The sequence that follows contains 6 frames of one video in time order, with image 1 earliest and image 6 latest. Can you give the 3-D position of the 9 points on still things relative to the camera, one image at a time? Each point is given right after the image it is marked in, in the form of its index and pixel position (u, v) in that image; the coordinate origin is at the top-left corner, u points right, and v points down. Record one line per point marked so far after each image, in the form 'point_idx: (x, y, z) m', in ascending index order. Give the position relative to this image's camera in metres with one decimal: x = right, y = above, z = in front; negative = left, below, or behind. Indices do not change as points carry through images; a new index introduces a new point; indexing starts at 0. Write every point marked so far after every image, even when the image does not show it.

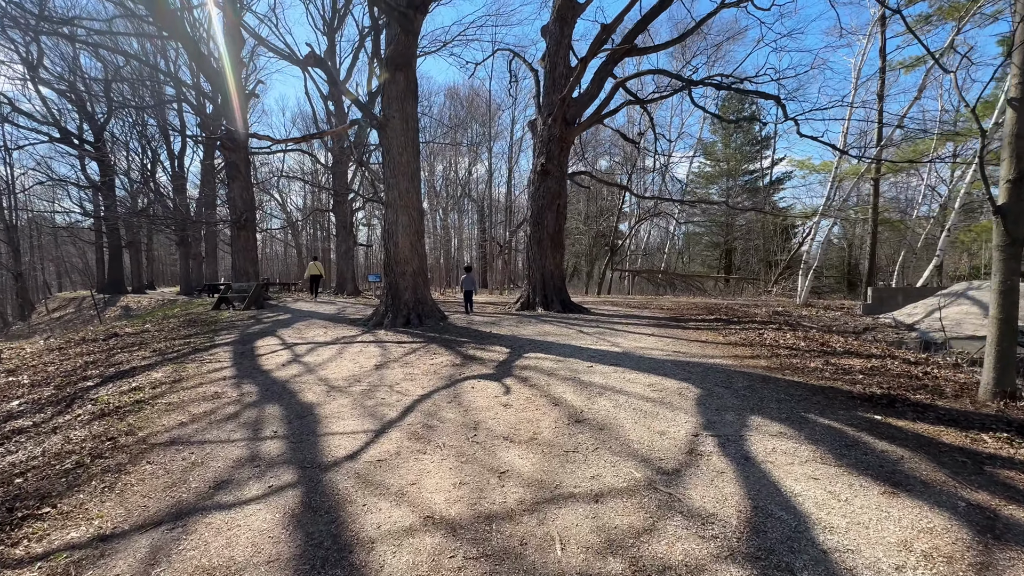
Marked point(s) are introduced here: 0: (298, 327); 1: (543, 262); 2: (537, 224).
0: (-3.7, -0.7, +8.3) m
1: (+0.7, +0.6, +11.1) m
2: (+0.6, +1.5, +11.0) m
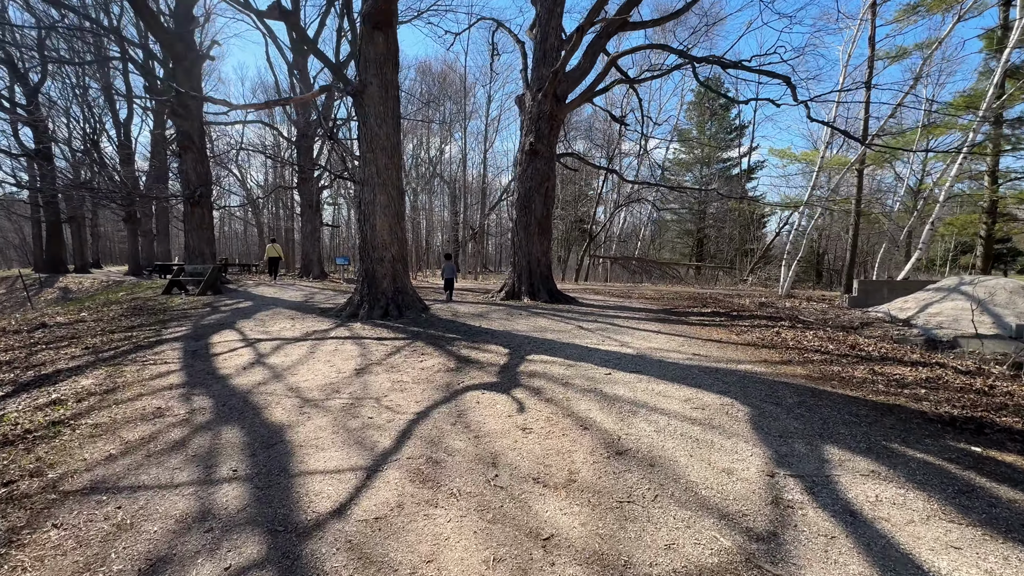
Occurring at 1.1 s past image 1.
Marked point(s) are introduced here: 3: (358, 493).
0: (-3.9, -0.5, +7.4) m
1: (+0.4, +0.9, +10.4) m
2: (+0.3, +1.7, +10.3) m
3: (-0.8, -1.0, +2.4) m
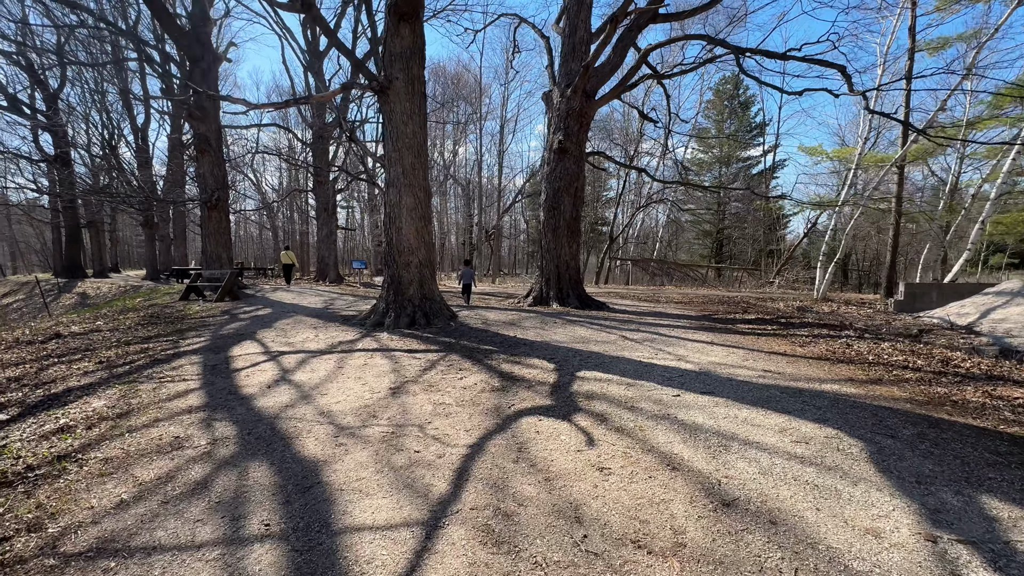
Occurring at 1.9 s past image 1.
0: (-3.3, -0.6, +7.0) m
1: (+0.9, +0.7, +9.9) m
2: (+0.8, +1.6, +9.9) m
3: (-0.4, -1.1, +1.9) m
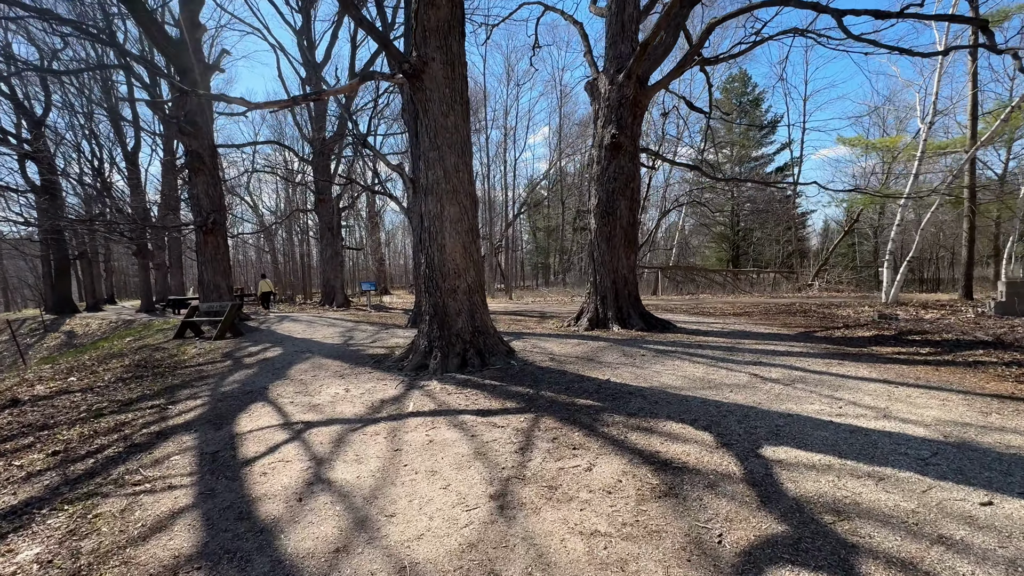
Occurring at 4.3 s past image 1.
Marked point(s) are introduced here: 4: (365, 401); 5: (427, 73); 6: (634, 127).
0: (-2.4, -1.0, +5.5) m
1: (+1.8, +0.4, +8.5) m
2: (+1.6, +1.3, +8.4) m
3: (+0.6, -1.3, +0.4) m
4: (-1.4, -1.1, +4.5) m
5: (-1.0, +2.5, +5.6) m
6: (+2.1, +2.8, +8.3) m
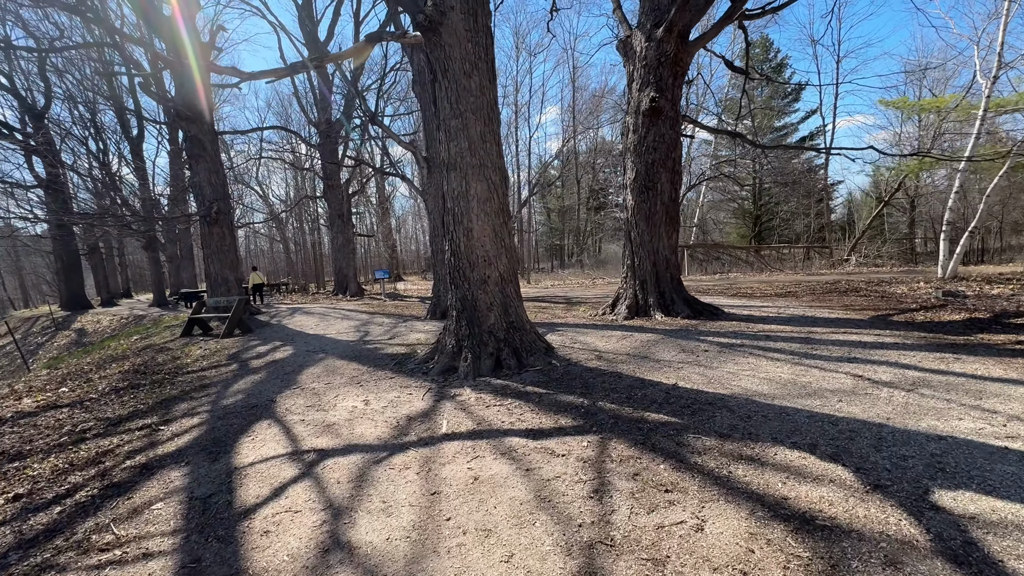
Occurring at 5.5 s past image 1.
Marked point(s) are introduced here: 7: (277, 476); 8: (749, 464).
0: (-2.0, -1.0, +4.8) m
1: (+2.2, +0.7, +7.6) m
2: (+2.1, +1.5, +7.5) m
3: (+0.9, -1.3, -0.3) m
4: (-1.0, -1.0, +3.8) m
5: (-0.7, +2.6, +4.8) m
6: (+2.5, +3.0, +7.4) m
7: (-1.5, -1.2, +3.0) m
8: (+1.3, -1.0, +2.7) m
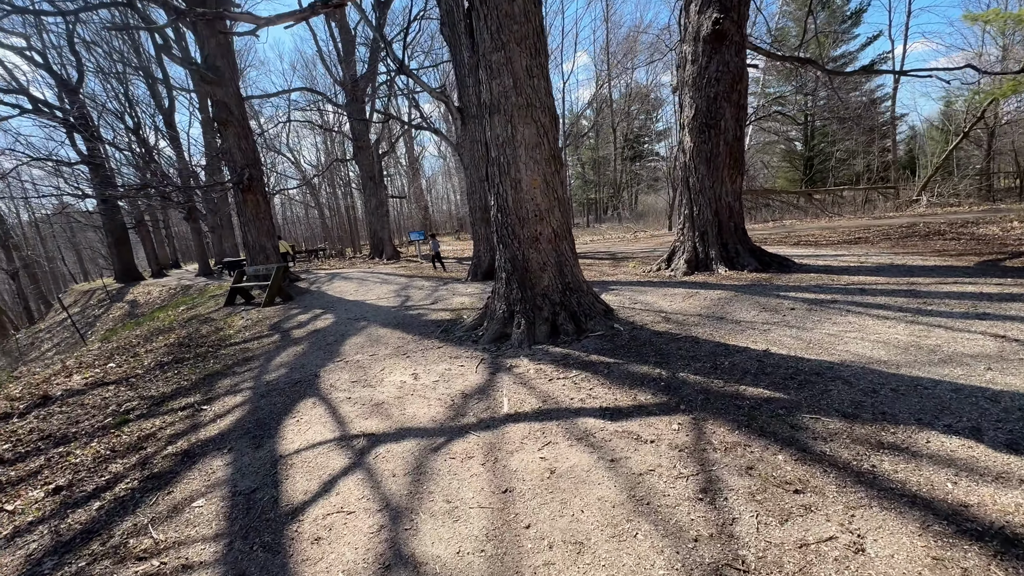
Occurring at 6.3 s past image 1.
0: (-1.5, -0.7, +4.5) m
1: (+2.9, +1.4, +6.8) m
2: (+2.7, +2.2, +6.7) m
3: (+1.1, -1.4, -0.8) m
4: (-0.5, -0.8, +3.4) m
5: (-0.3, +2.9, +4.1) m
6: (+3.0, +3.7, +6.4) m
7: (-1.0, -1.0, +2.7) m
8: (+1.7, -0.7, +2.1) m
